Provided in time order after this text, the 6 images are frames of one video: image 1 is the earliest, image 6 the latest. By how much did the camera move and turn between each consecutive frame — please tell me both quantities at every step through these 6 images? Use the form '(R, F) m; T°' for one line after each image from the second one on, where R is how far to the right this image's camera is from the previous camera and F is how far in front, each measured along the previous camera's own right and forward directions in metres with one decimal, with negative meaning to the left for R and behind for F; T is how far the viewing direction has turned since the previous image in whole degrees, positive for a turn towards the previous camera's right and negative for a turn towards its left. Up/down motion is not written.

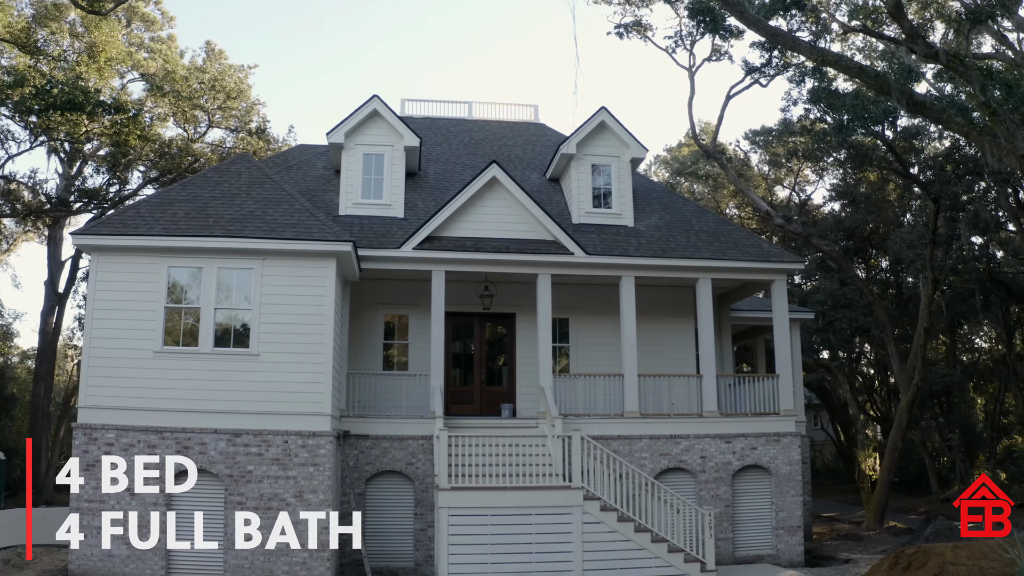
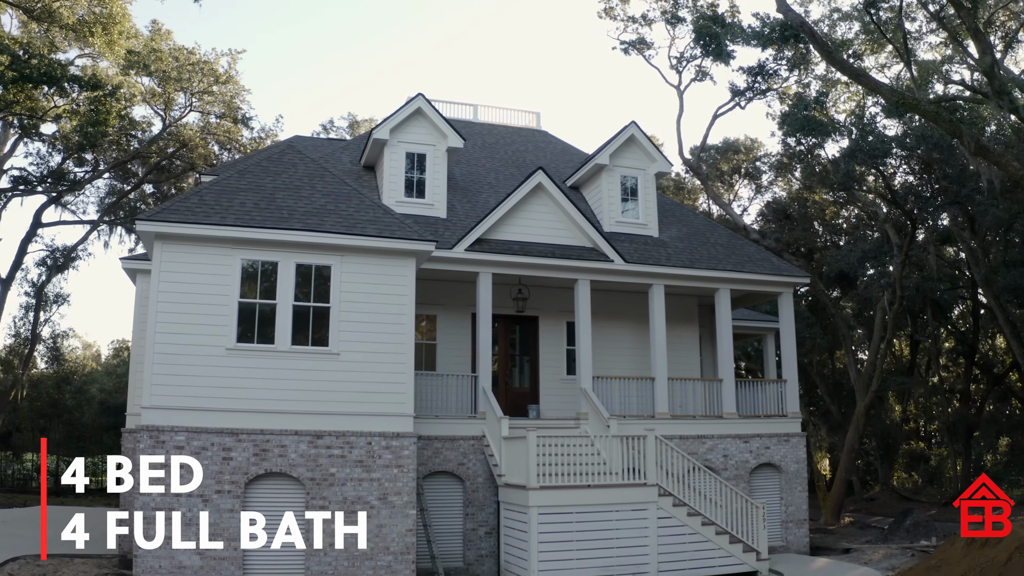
(-4.0, 0.0) m; +11°
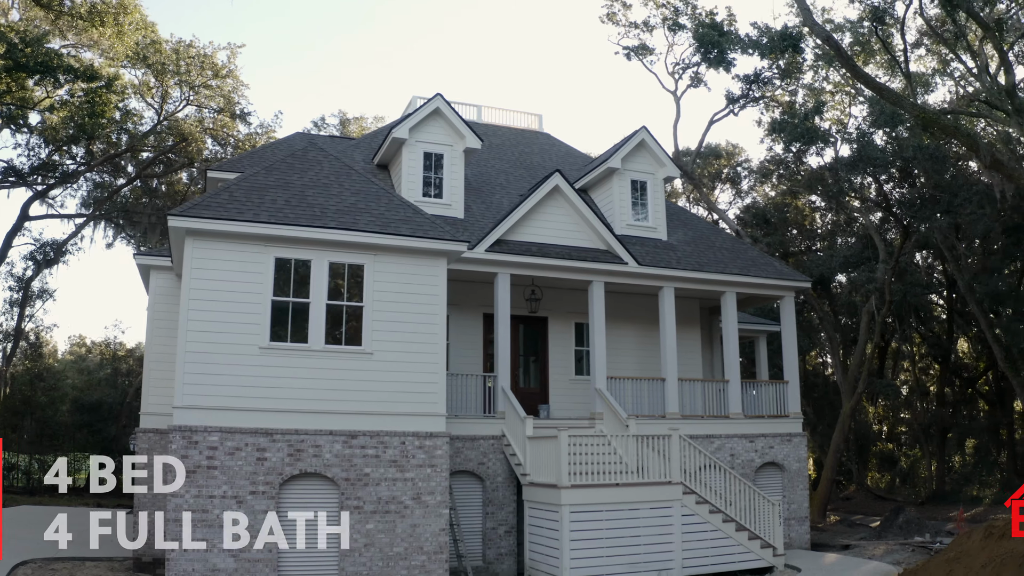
(-1.4, -0.1) m; +4°
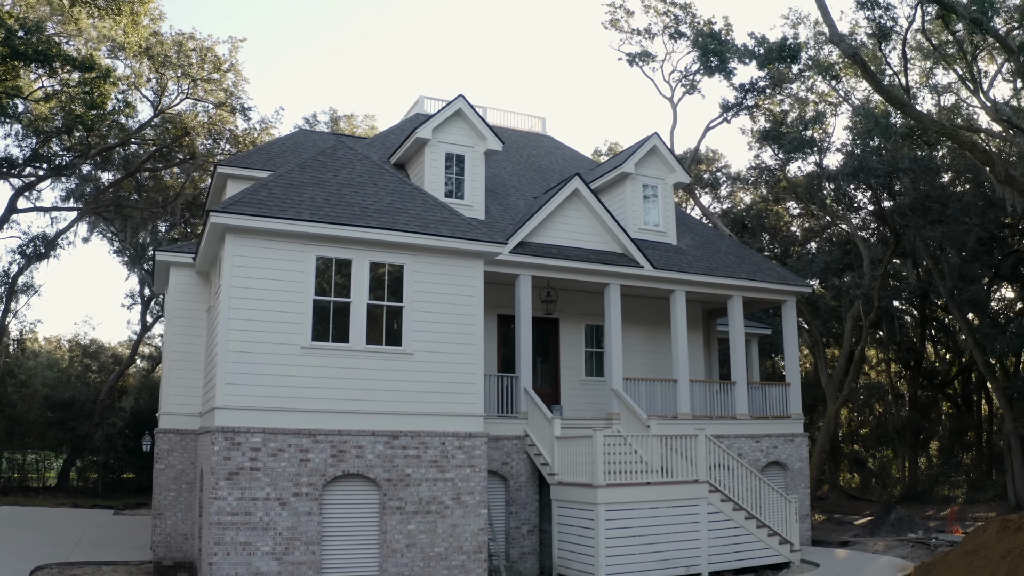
(-1.6, -0.1) m; +4°
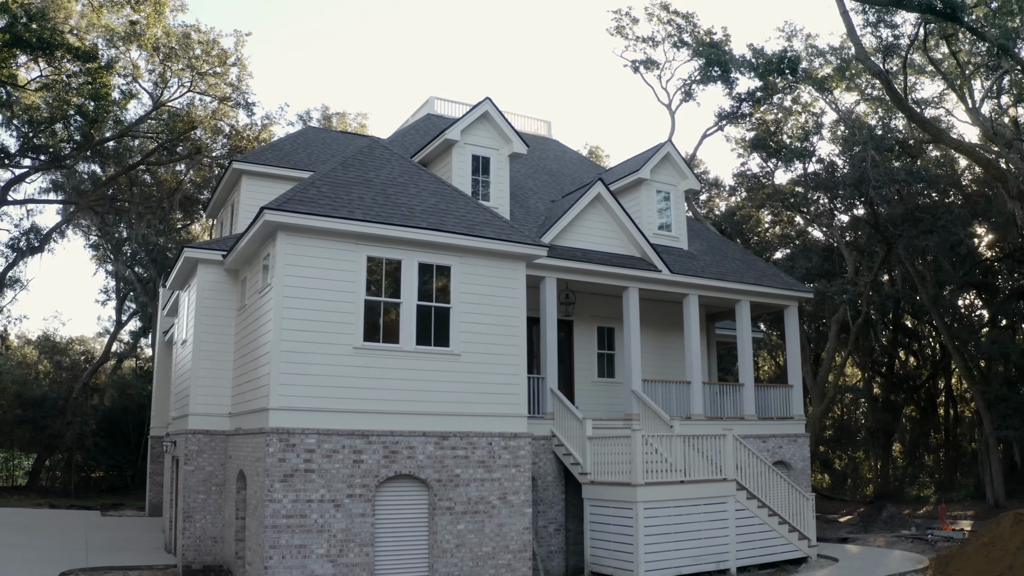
(-1.8, -0.1) m; +4°
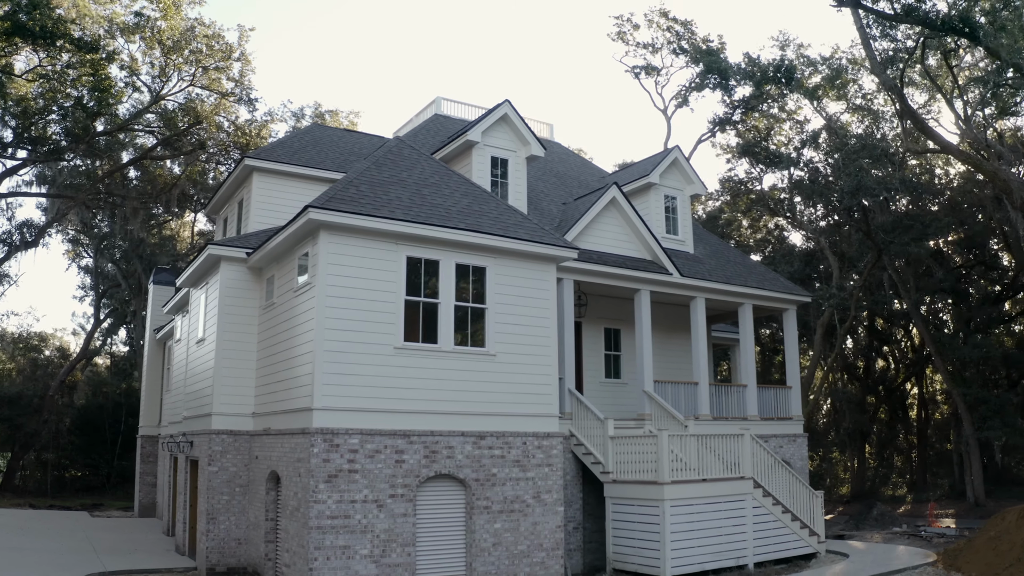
(-1.4, -0.1) m; +4°
